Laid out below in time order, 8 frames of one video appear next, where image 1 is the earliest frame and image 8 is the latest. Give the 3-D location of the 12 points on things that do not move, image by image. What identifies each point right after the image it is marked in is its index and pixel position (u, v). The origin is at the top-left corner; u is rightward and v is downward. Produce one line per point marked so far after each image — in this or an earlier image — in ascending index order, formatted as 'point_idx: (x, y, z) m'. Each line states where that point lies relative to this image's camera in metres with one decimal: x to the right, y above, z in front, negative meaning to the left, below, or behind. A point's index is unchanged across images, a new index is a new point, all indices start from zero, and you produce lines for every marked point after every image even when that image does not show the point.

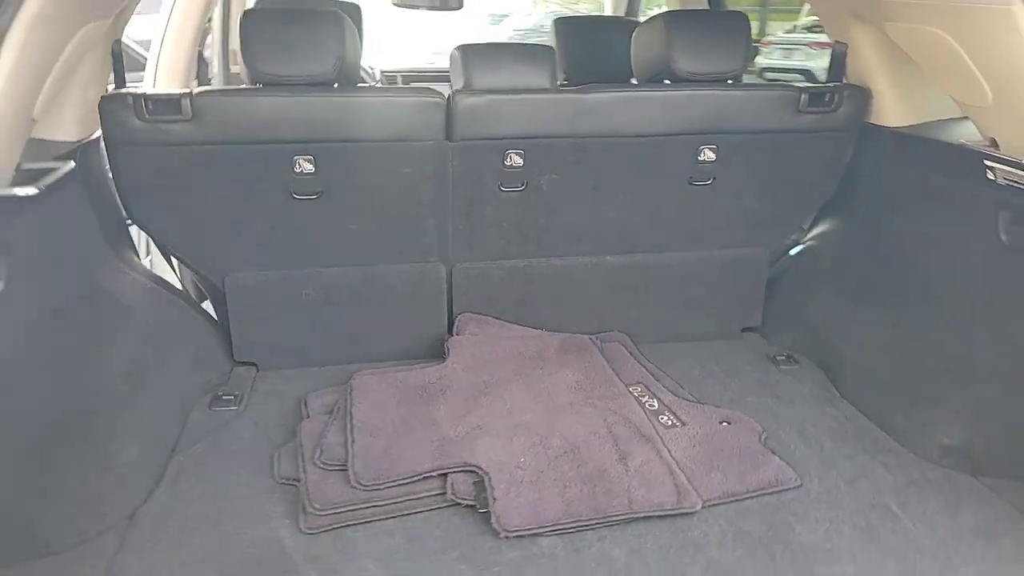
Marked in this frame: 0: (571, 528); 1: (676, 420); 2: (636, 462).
0: (+0.1, -0.3, +1.1) m
1: (+0.3, -0.2, +1.4) m
2: (+0.2, -0.3, +1.2) m
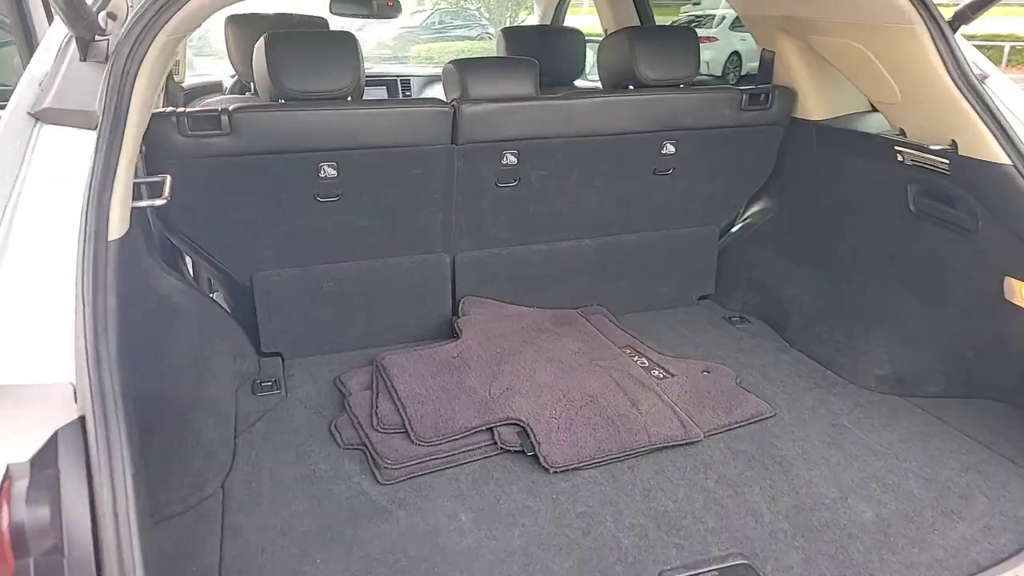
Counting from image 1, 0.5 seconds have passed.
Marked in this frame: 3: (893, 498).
0: (+0.2, -0.3, +1.3) m
1: (+0.3, -0.2, +1.6) m
2: (+0.2, -0.2, +1.5) m
3: (+0.6, -0.3, +1.3) m
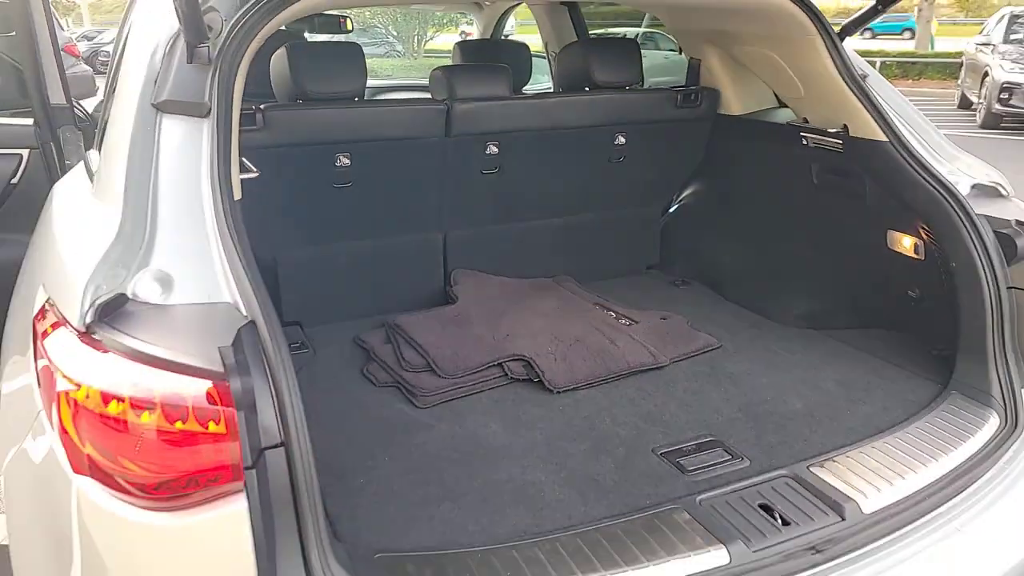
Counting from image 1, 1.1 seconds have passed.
0: (+0.2, -0.2, +1.7) m
1: (+0.3, -0.1, +2.0) m
2: (+0.2, -0.1, +1.8) m
3: (+0.6, -0.2, +1.7) m
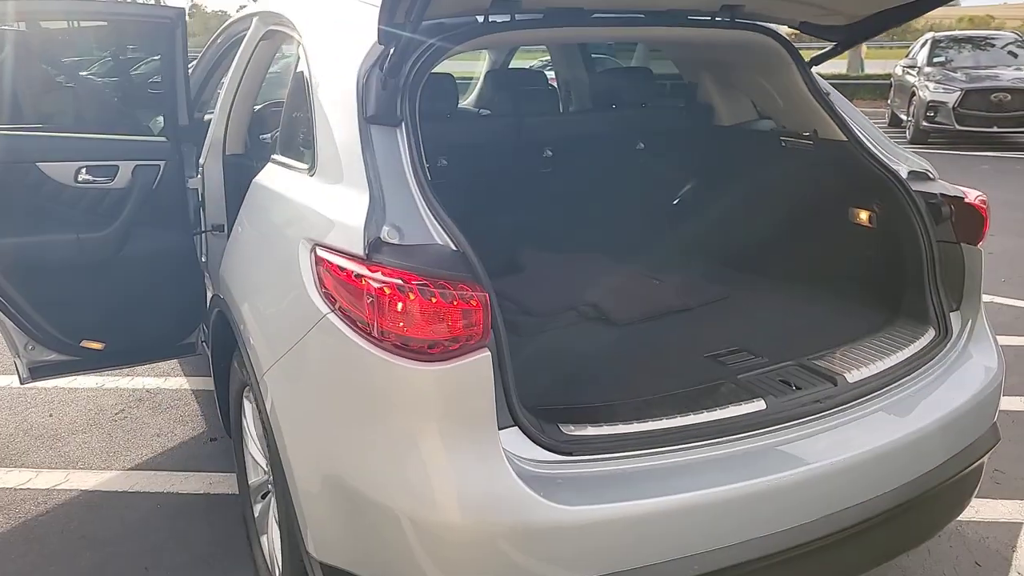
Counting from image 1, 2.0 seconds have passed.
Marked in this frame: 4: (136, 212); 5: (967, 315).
0: (+0.4, -0.1, +2.3) m
1: (+0.5, 0.0, +2.6) m
2: (+0.4, 0.0, +2.4) m
3: (+0.8, -0.1, +2.3) m
4: (-1.3, +0.3, +2.9) m
5: (+1.2, -0.1, +2.2) m
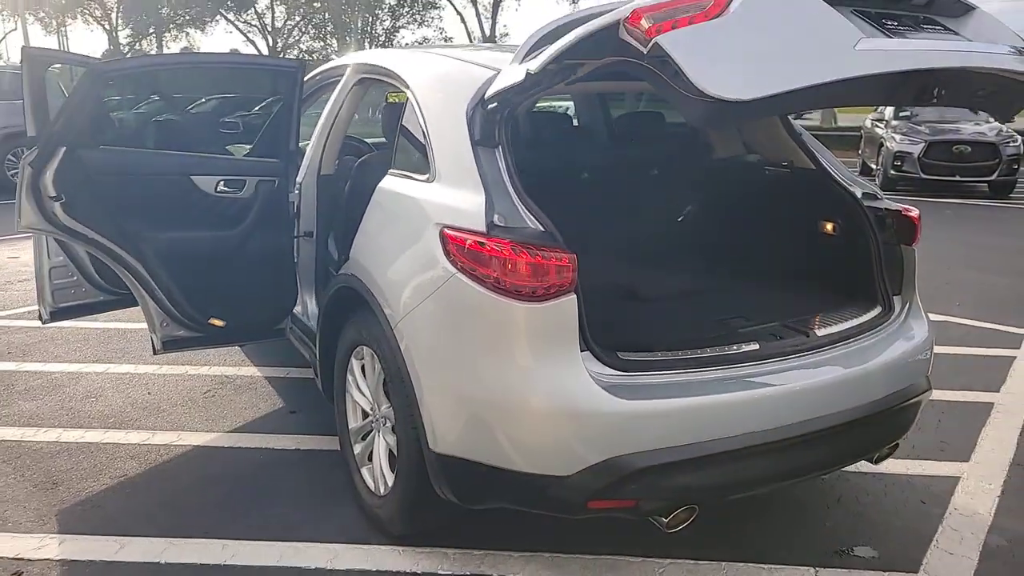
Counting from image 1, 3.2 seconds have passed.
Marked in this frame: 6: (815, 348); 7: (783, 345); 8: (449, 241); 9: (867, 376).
0: (+0.6, 0.0, +3.0) m
1: (+0.6, +0.1, +3.3) m
2: (+0.6, 0.0, +3.2) m
3: (+1.0, -0.1, +3.1) m
4: (-1.1, +0.3, +3.6) m
5: (+1.4, 0.0, +3.0) m
6: (+0.9, -0.2, +2.6) m
7: (+0.8, -0.2, +2.6) m
8: (-0.2, +0.1, +2.5) m
9: (+1.1, -0.3, +2.6) m
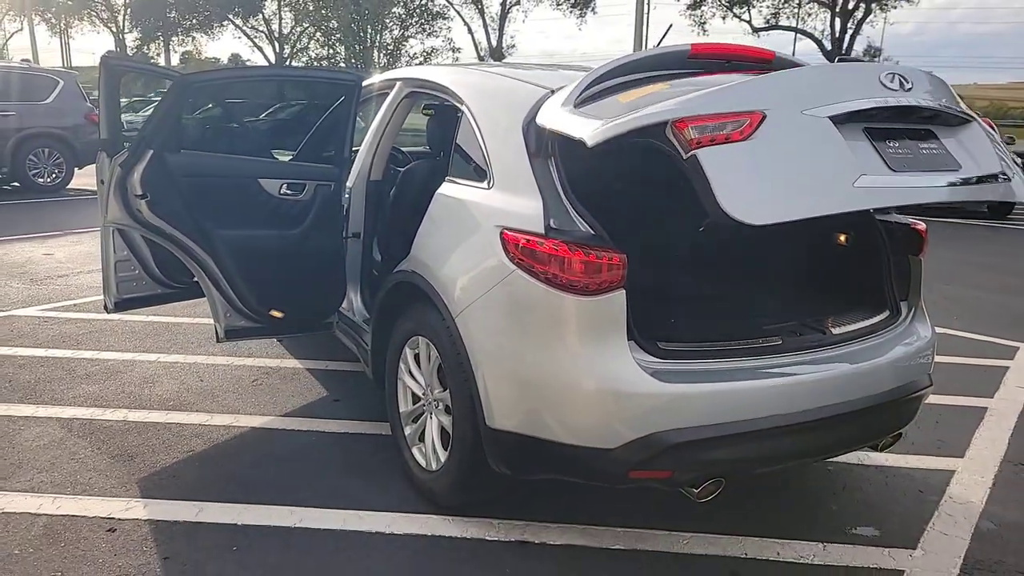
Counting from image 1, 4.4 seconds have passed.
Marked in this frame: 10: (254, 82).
0: (+0.7, 0.0, +3.4) m
1: (+0.8, 0.0, +3.7) m
2: (+0.8, 0.0, +3.5) m
3: (+1.1, -0.1, +3.4) m
4: (-0.9, +0.3, +3.9) m
5: (+1.6, -0.1, +3.3) m
6: (+1.1, -0.2, +2.9) m
7: (+1.0, -0.2, +2.9) m
8: (0.0, +0.2, +2.8) m
9: (+1.3, -0.3, +2.9) m
10: (-1.2, +0.9, +3.8) m
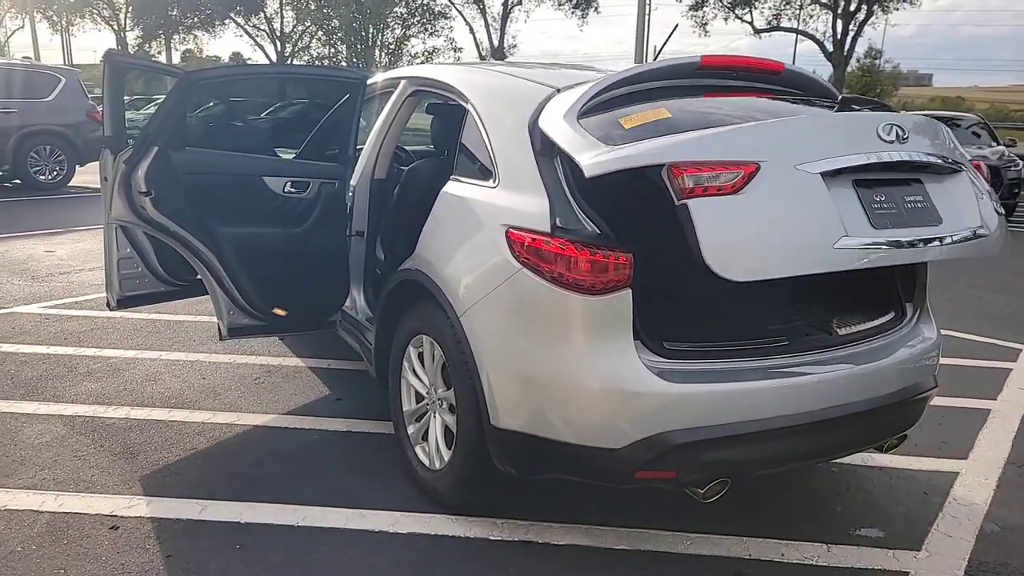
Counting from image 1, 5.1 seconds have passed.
0: (+0.7, 0.0, +3.3) m
1: (+0.8, 0.0, +3.6) m
2: (+0.8, 0.0, +3.5) m
3: (+1.1, -0.1, +3.4) m
4: (-0.9, +0.3, +3.9) m
5: (+1.6, -0.1, +3.3) m
6: (+1.1, -0.2, +2.9) m
7: (+1.0, -0.2, +2.9) m
8: (0.0, +0.2, +2.8) m
9: (+1.3, -0.3, +2.9) m
10: (-1.1, +0.9, +3.8) m
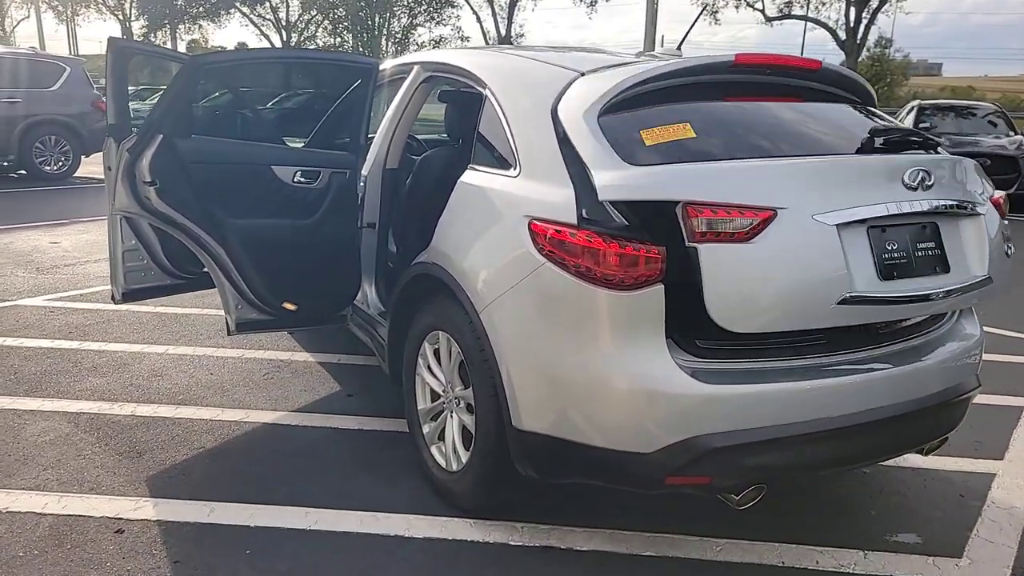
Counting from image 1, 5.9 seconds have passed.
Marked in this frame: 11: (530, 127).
0: (+0.8, 0.0, +3.2) m
1: (+0.9, +0.1, +3.5) m
2: (+0.9, 0.0, +3.3) m
3: (+1.2, 0.0, +3.2) m
4: (-0.8, +0.4, +3.8) m
5: (+1.6, 0.0, +3.1) m
6: (+1.2, -0.2, +2.8) m
7: (+1.1, -0.2, +2.8) m
8: (+0.1, +0.2, +2.6) m
9: (+1.3, -0.3, +2.7) m
10: (-1.1, +1.0, +3.6) m
11: (+0.1, +0.6, +2.9) m
